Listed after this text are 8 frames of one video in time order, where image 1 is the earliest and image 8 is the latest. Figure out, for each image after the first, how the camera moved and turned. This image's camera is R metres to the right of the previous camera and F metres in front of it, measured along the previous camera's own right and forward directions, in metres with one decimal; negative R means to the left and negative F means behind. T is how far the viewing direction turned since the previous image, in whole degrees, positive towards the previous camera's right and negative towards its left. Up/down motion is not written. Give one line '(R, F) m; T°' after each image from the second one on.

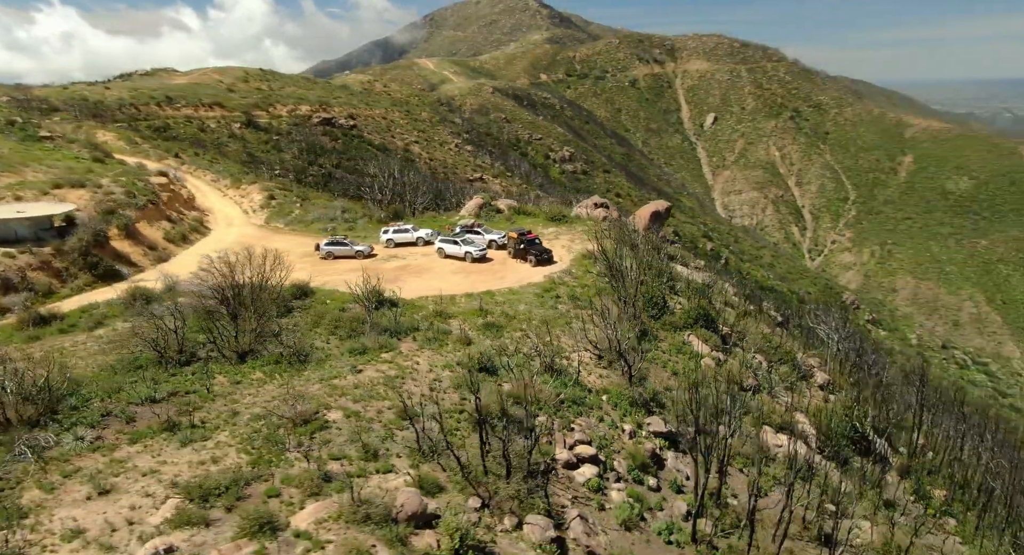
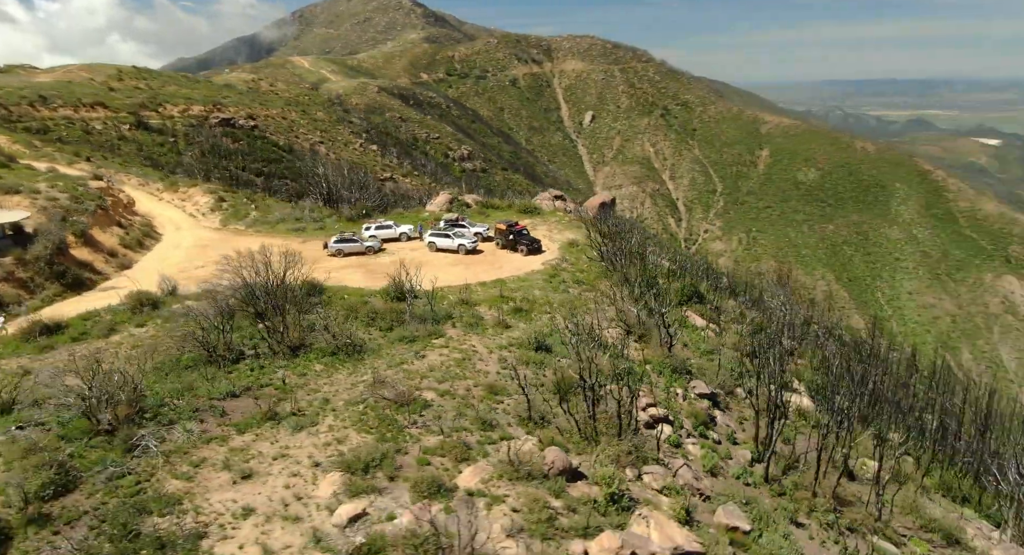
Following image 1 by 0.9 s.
(-5.7, -1.2) m; +8°
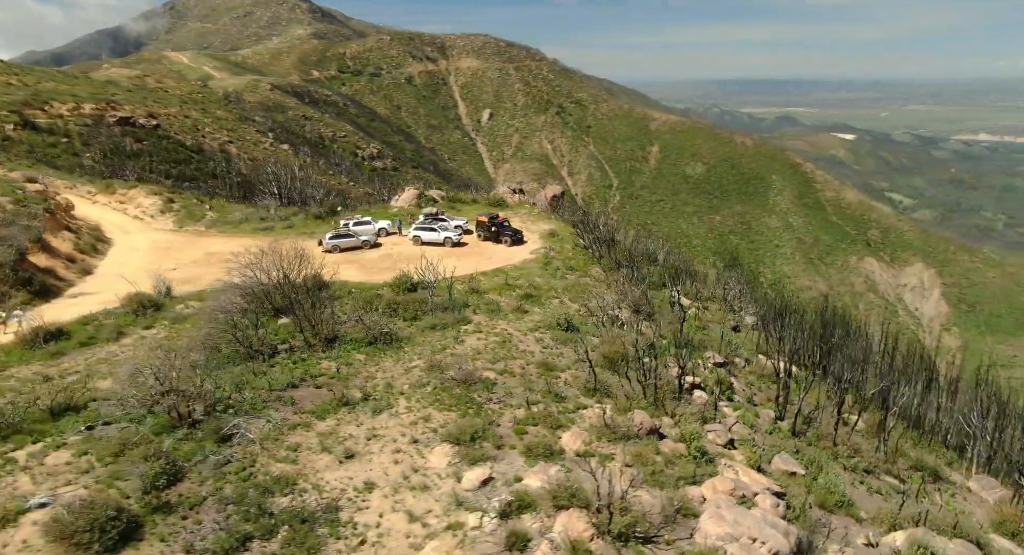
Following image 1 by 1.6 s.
(-4.6, -1.0) m; +7°
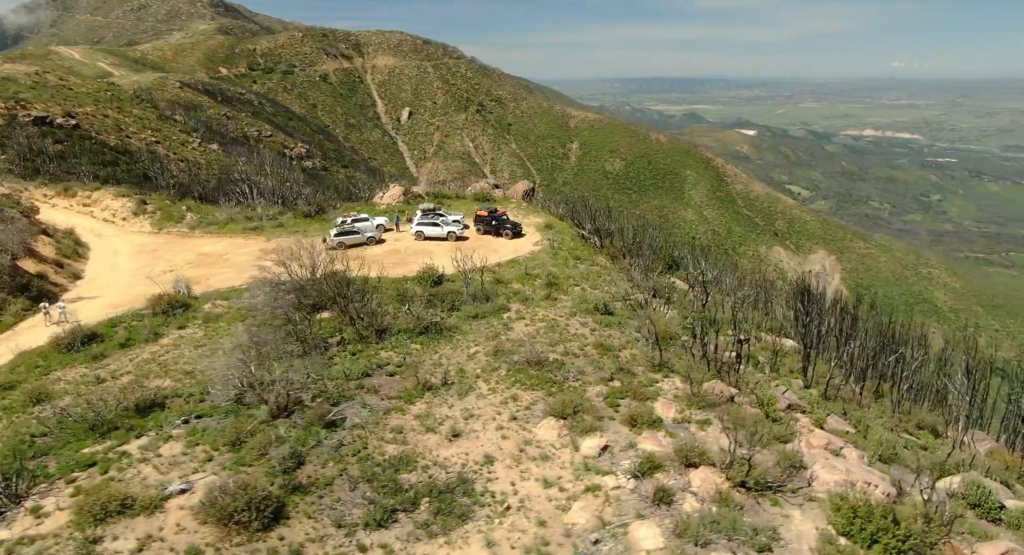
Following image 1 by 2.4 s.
(-4.3, -0.8) m; +5°
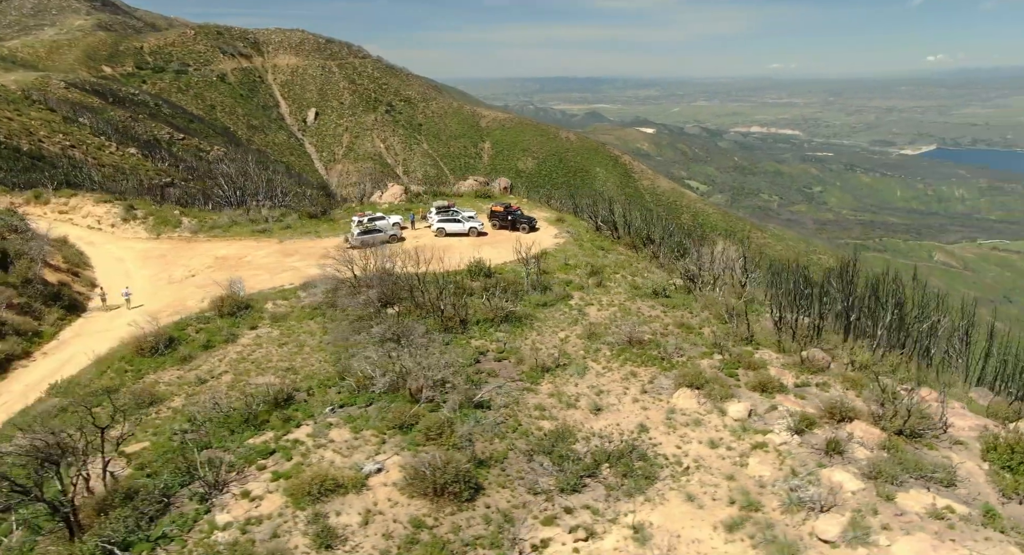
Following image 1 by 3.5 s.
(-5.7, -0.7) m; +5°
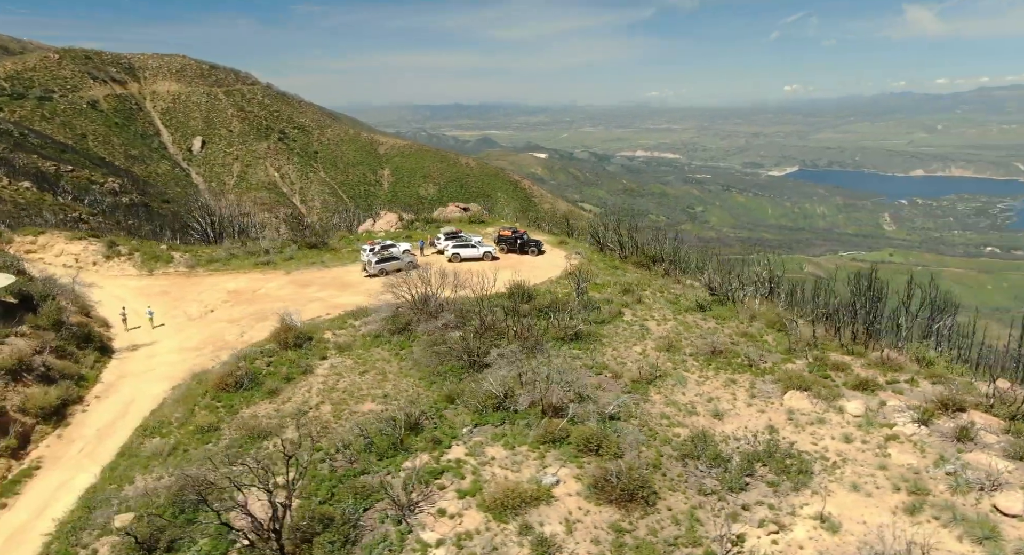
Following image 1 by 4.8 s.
(-5.7, -0.5) m; +5°
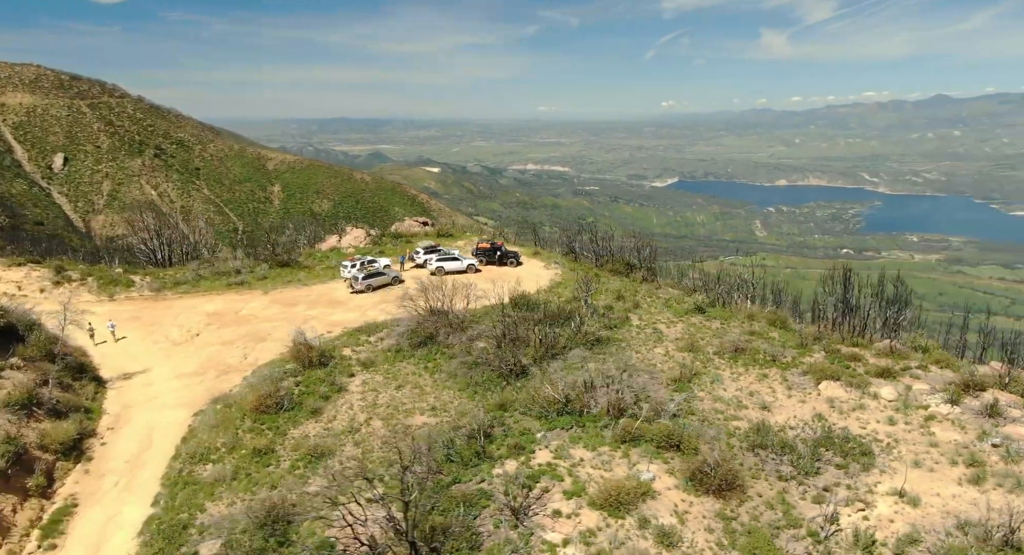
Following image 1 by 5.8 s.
(-4.2, -0.4) m; +6°
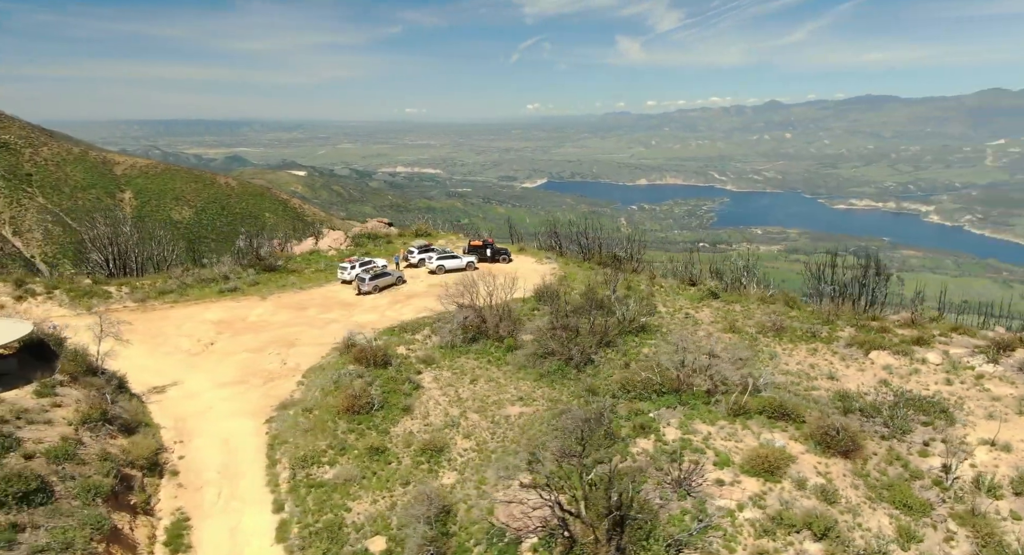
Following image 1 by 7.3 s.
(-6.1, -0.5) m; +7°
